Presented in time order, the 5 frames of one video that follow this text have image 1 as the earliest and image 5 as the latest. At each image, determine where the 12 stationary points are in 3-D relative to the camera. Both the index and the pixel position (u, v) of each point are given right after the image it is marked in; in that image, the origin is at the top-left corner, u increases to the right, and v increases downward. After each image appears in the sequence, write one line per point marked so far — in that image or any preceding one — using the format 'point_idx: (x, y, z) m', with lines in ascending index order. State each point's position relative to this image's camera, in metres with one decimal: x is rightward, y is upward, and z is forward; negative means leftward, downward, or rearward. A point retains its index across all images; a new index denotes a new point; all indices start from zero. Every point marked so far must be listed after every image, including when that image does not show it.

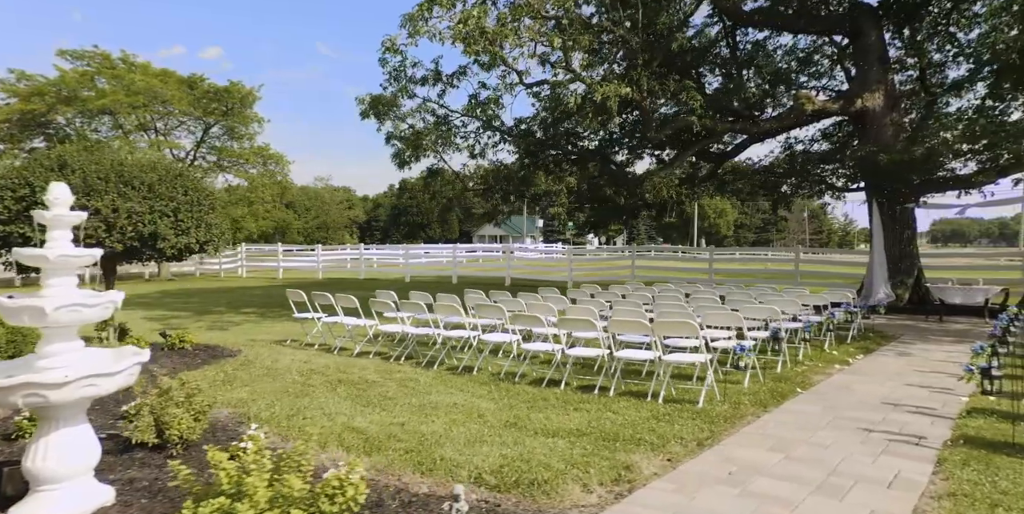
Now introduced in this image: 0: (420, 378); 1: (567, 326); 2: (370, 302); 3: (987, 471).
0: (-1.0, -1.3, +7.7) m
1: (+0.5, -0.7, +7.8) m
2: (-1.9, -0.6, +9.5) m
3: (+2.7, -1.2, +4.2) m
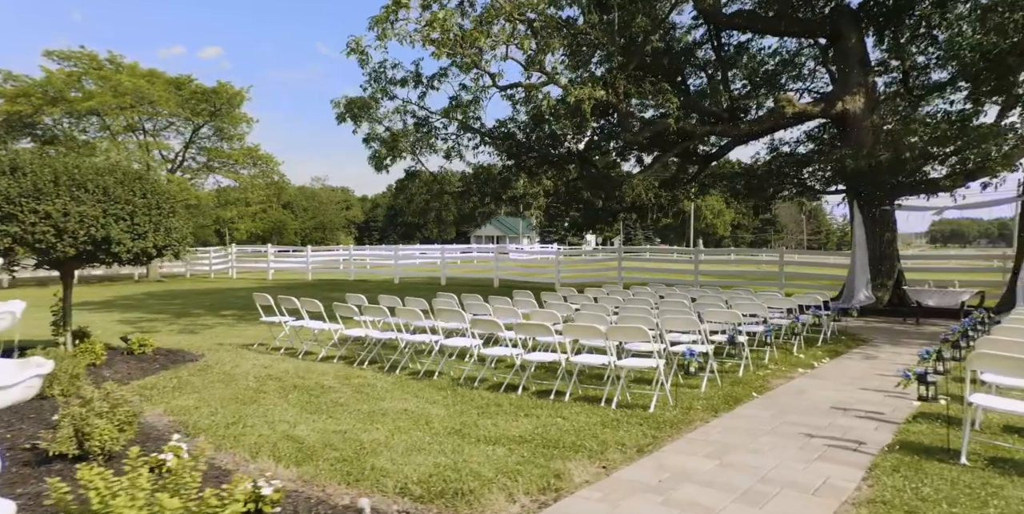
0: (-1.4, -1.3, +7.7) m
1: (+0.1, -0.8, +7.8) m
2: (-2.4, -0.6, +9.5) m
3: (+2.3, -1.3, +4.2) m
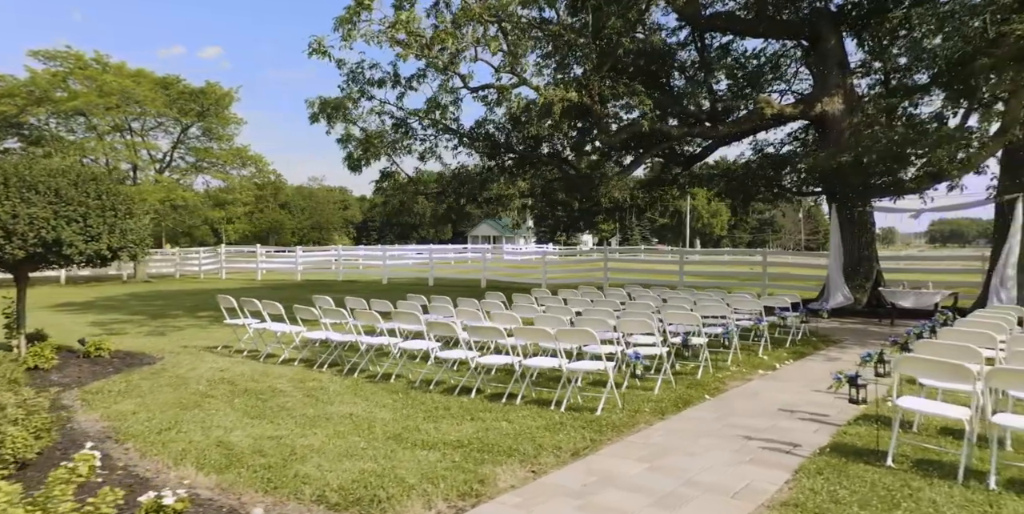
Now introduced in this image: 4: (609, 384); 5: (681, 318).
0: (-1.9, -1.4, +7.7) m
1: (-0.4, -0.8, +7.8) m
2: (-2.9, -0.7, +9.4) m
3: (+1.9, -1.3, +4.2) m
4: (+1.0, -1.3, +7.7) m
5: (+2.1, -0.7, +8.9) m
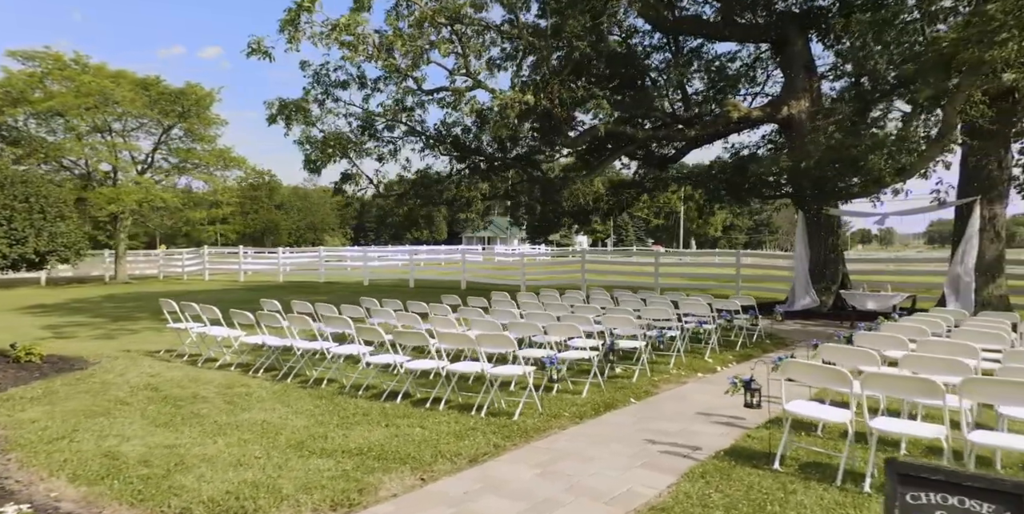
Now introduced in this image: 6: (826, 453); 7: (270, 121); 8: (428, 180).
0: (-2.7, -1.4, +7.6) m
1: (-1.2, -0.9, +7.7) m
2: (-3.6, -0.7, +9.3) m
3: (+1.2, -1.3, +4.2) m
4: (+0.3, -1.4, +7.6) m
5: (+1.3, -0.8, +8.9) m
6: (+2.0, -1.3, +4.8) m
7: (-5.4, +3.0, +16.0) m
8: (-1.9, +1.8, +16.7) m
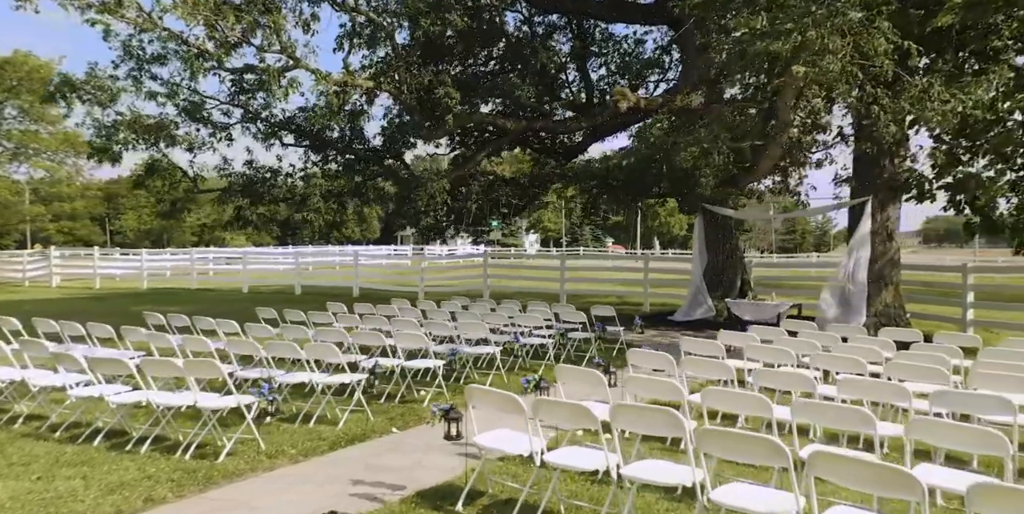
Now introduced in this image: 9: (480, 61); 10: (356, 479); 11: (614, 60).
0: (-4.6, -1.4, +5.4) m
1: (-3.2, -0.9, +5.8) m
2: (-5.9, -0.8, +7.0) m
3: (-0.4, -1.3, +2.6) m
4: (-1.8, -1.4, +5.9) m
5: (-0.9, -0.8, +7.3) m
6: (+0.4, -1.3, +3.3) m
7: (-8.5, +2.9, +13.4) m
8: (-5.1, +1.7, +14.6) m
9: (-0.8, +3.8, +14.0) m
10: (-0.8, -1.4, +4.1) m
11: (+1.9, +3.9, +14.5) m
